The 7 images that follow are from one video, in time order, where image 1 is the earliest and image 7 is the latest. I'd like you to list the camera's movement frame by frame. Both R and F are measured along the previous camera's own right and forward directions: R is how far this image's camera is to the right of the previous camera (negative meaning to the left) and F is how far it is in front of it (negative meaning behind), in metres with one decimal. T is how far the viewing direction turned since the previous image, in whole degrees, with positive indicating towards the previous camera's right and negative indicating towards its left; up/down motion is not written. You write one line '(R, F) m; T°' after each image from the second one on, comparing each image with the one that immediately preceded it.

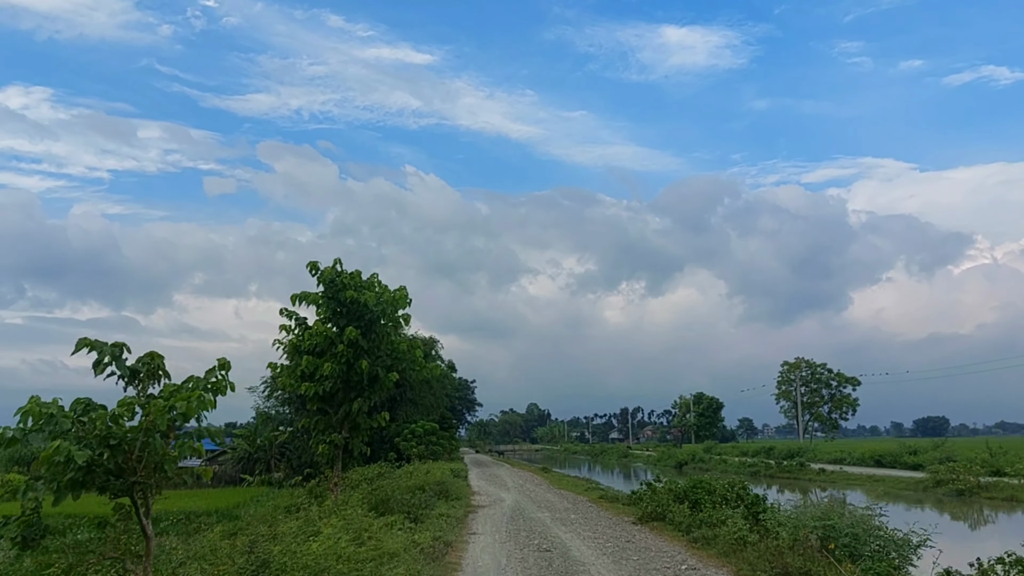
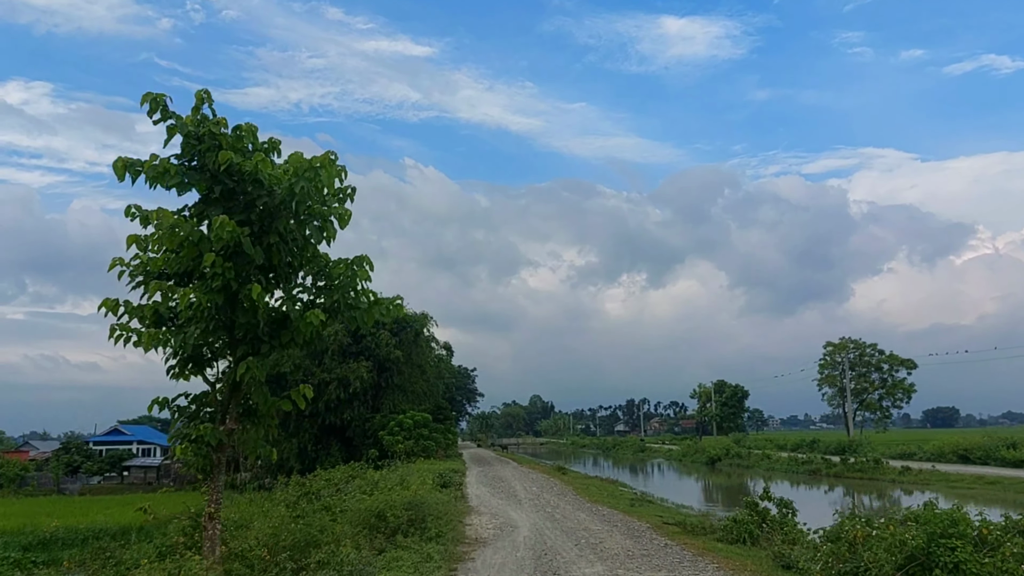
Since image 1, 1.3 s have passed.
(-0.2, +6.4) m; 0°
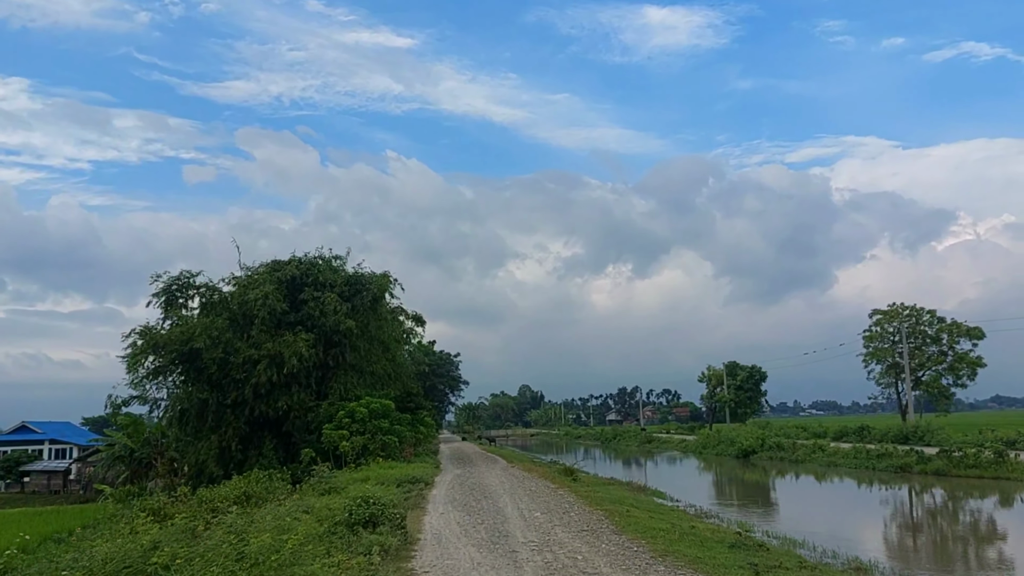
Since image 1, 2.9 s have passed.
(0.0, +7.7) m; +1°
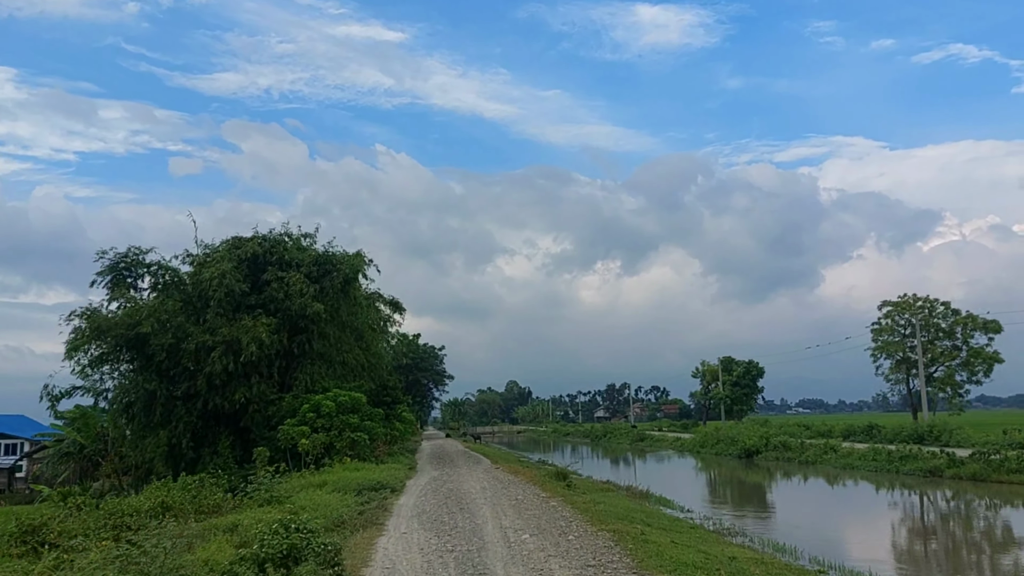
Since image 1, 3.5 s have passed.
(+0.1, +2.5) m; +1°
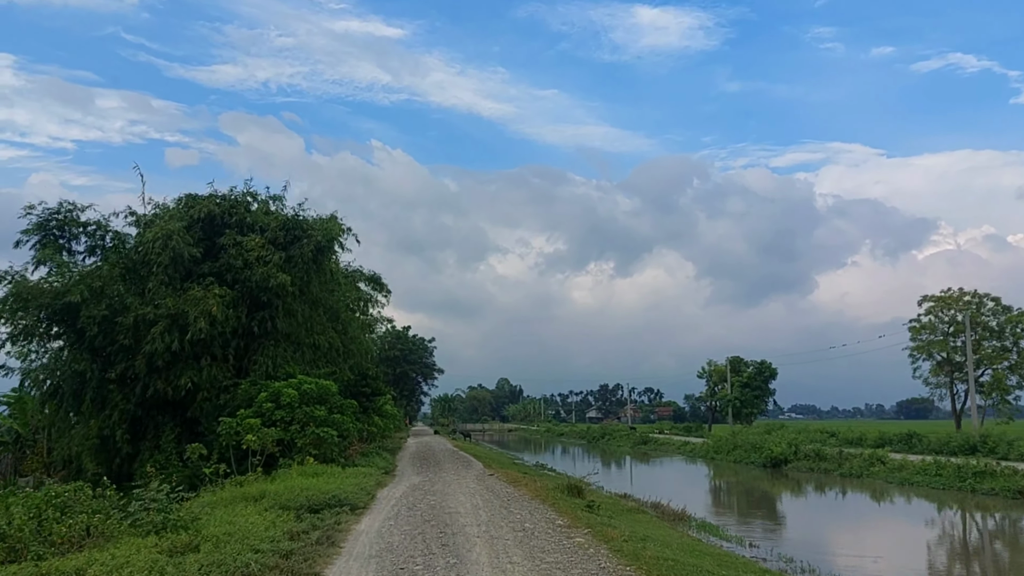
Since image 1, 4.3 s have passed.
(-0.2, +3.7) m; 0°
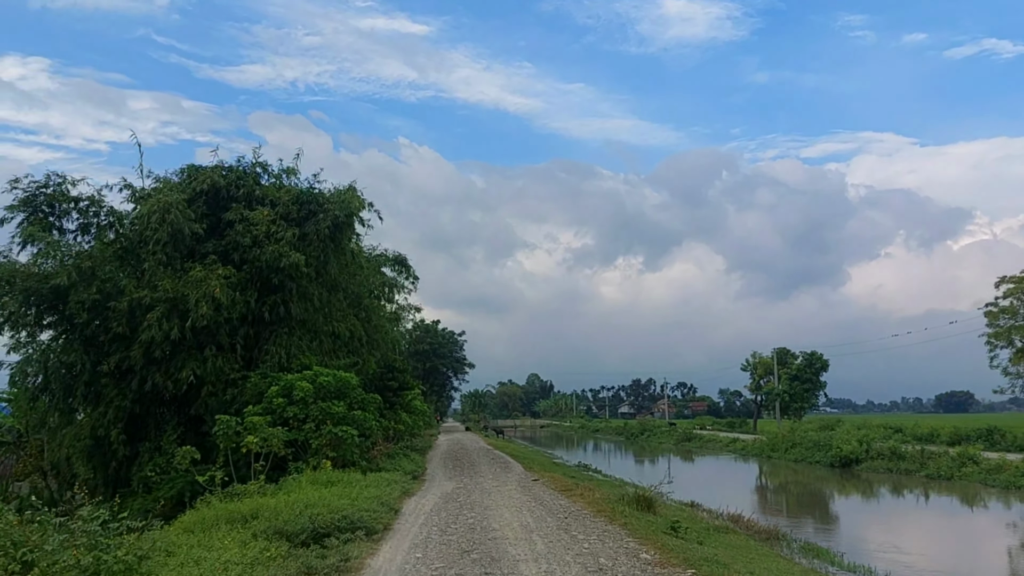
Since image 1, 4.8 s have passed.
(-0.3, +2.4) m; -2°
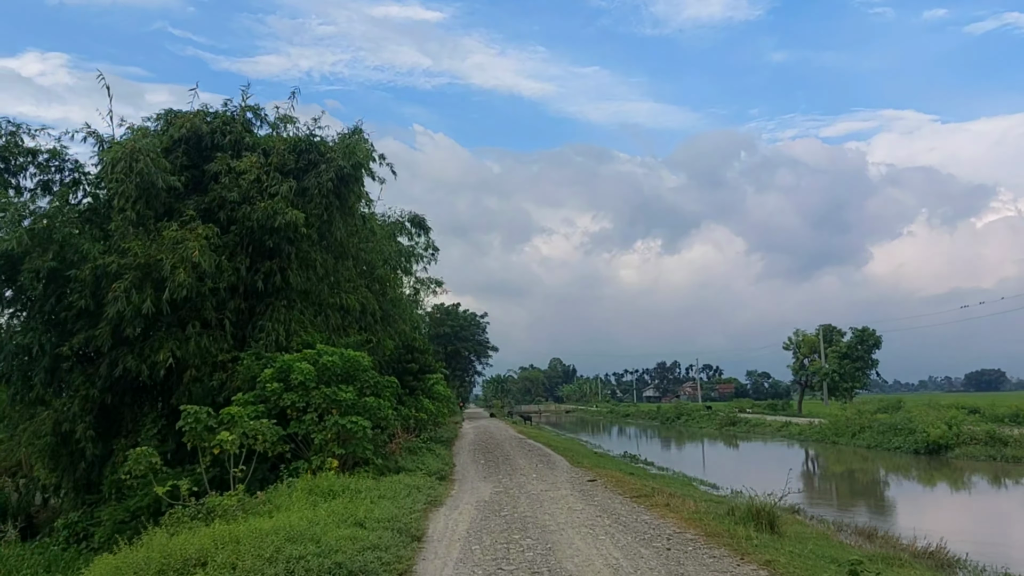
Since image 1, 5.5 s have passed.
(-0.4, +3.0) m; -1°
